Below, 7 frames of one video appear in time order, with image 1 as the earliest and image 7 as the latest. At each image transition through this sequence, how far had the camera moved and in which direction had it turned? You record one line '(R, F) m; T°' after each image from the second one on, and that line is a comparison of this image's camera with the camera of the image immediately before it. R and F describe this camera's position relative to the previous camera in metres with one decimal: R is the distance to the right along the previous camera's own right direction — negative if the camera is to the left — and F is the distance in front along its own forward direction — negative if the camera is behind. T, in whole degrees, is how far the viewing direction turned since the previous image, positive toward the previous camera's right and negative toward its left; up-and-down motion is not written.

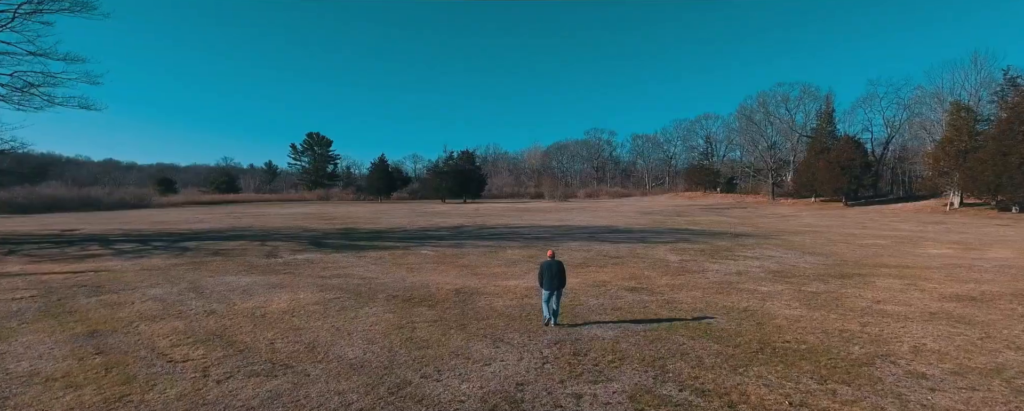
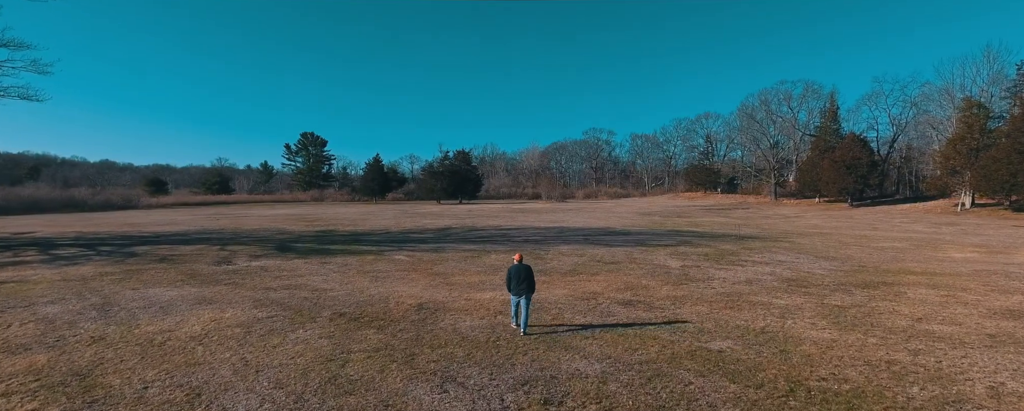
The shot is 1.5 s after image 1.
(+0.4, +1.4) m; 0°
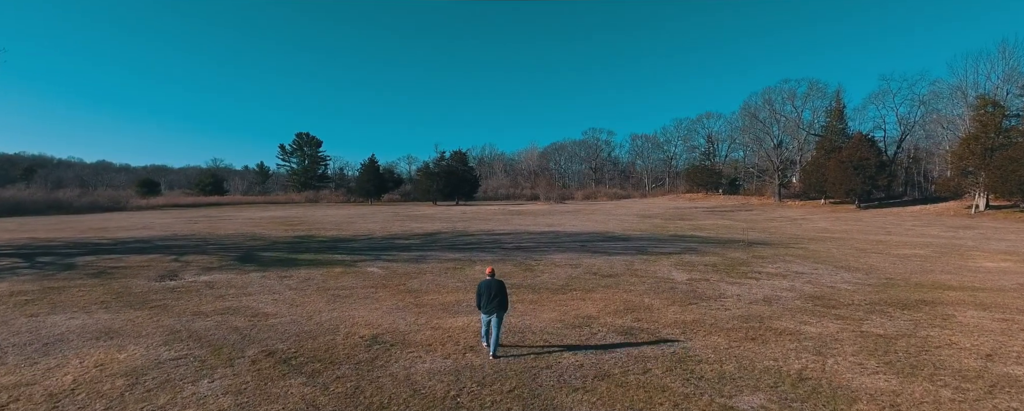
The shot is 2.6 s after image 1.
(+0.3, +1.4) m; 0°
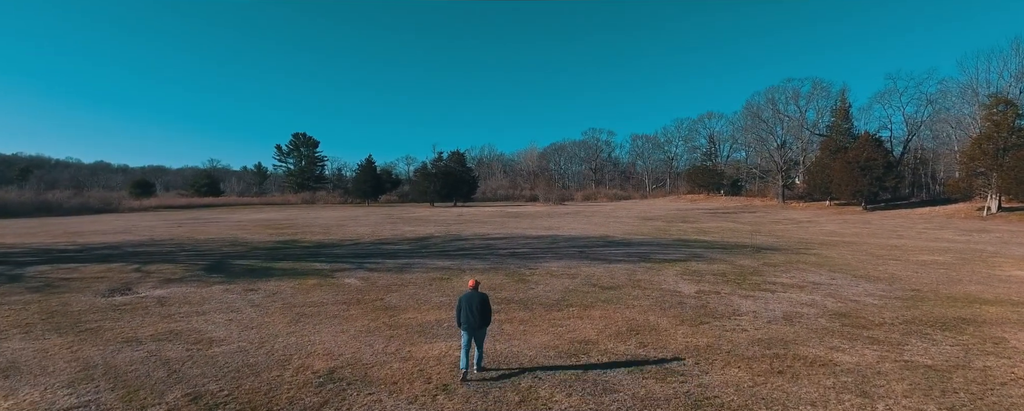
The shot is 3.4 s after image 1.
(+0.2, +1.0) m; 0°
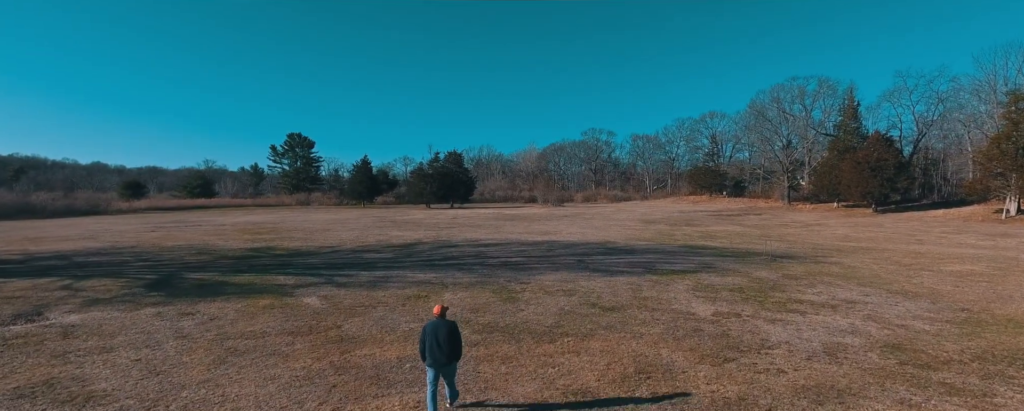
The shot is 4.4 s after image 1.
(+0.2, +1.5) m; 0°
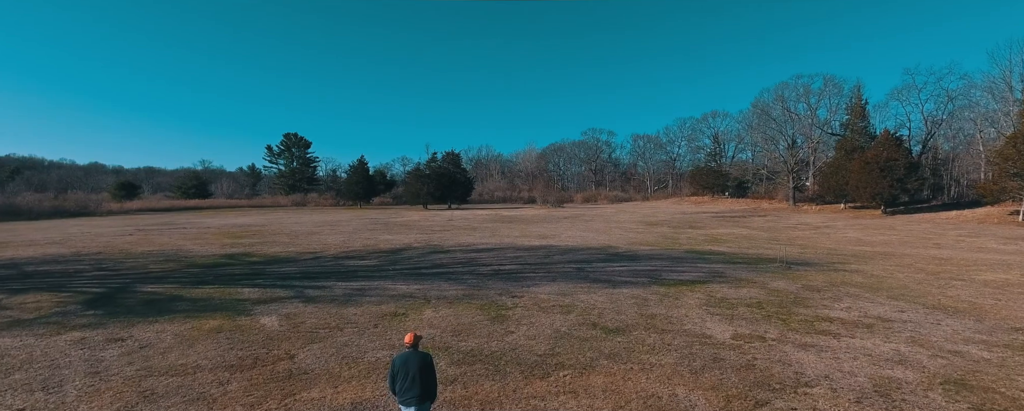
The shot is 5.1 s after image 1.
(+0.2, +1.2) m; 0°
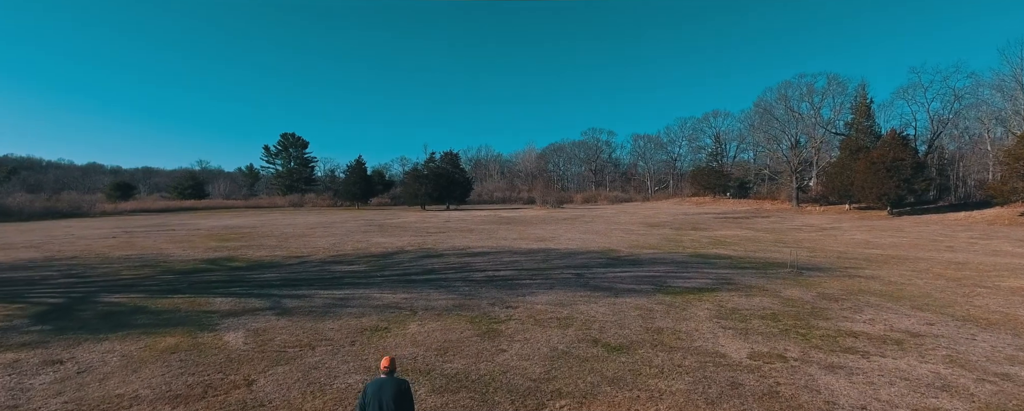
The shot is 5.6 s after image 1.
(+0.1, +0.8) m; 0°
